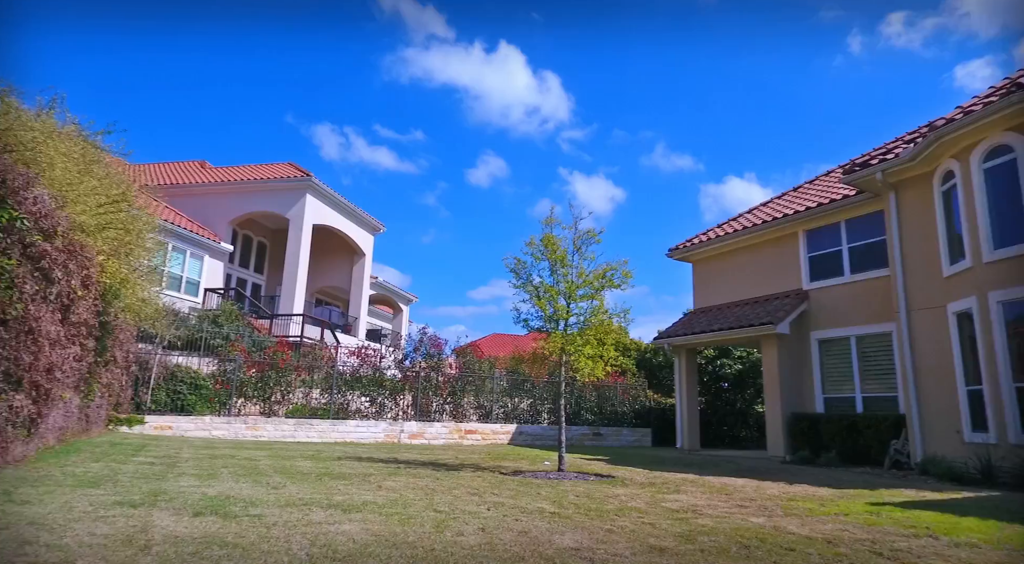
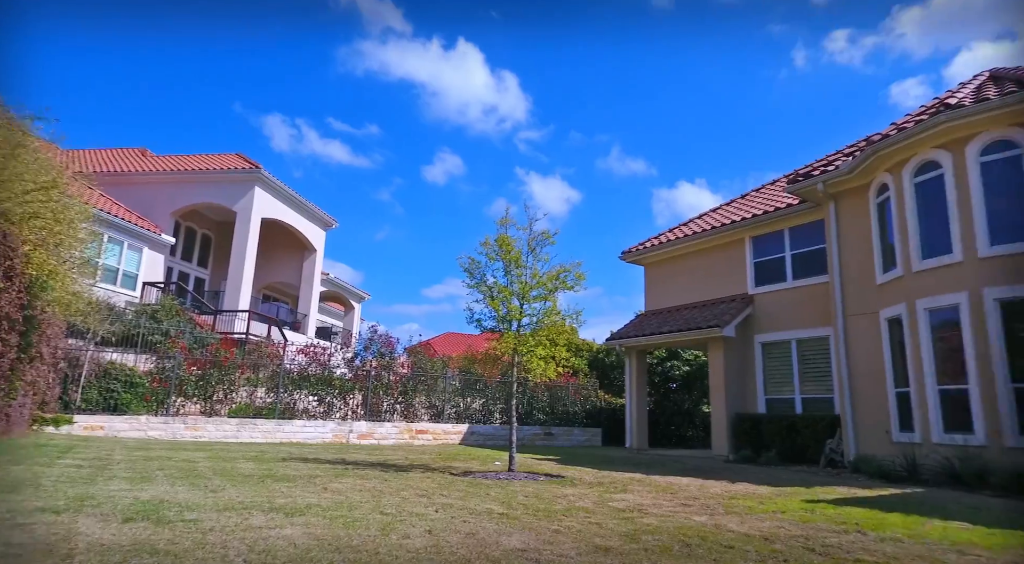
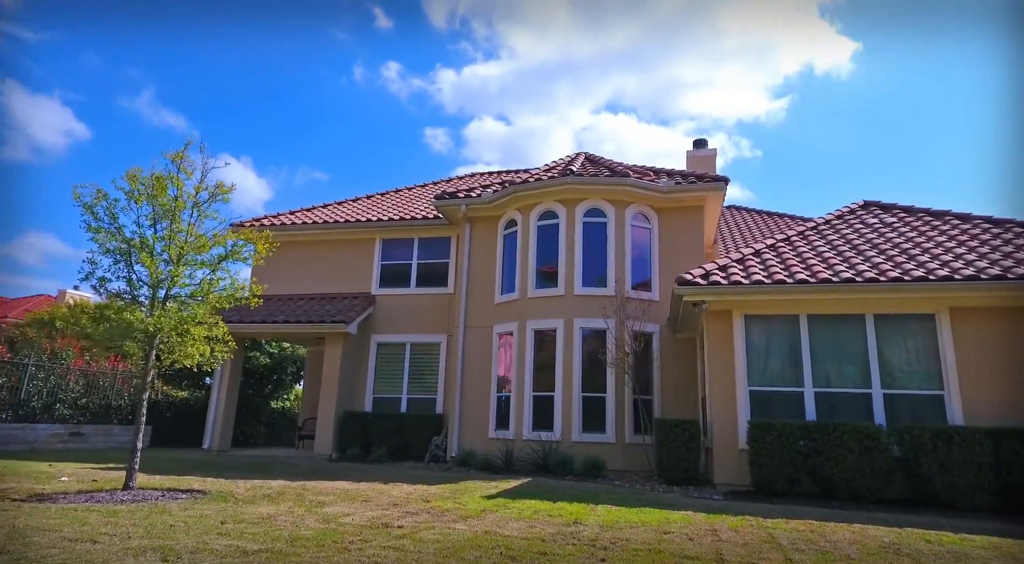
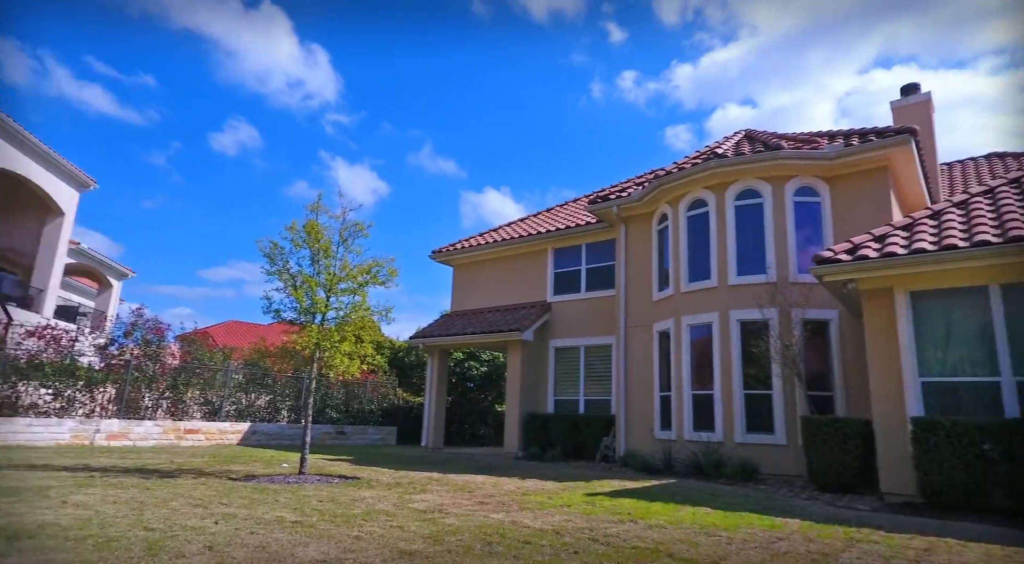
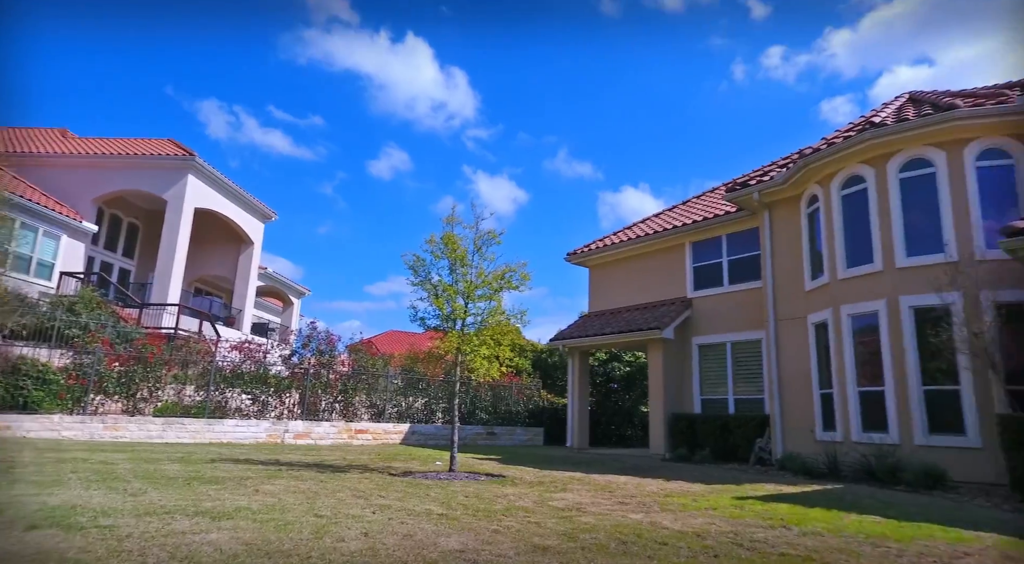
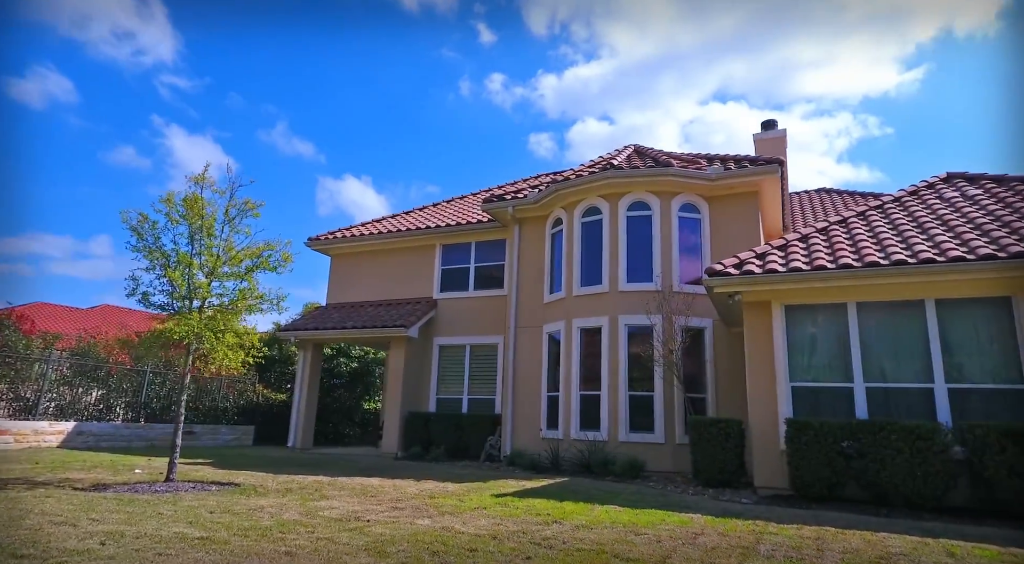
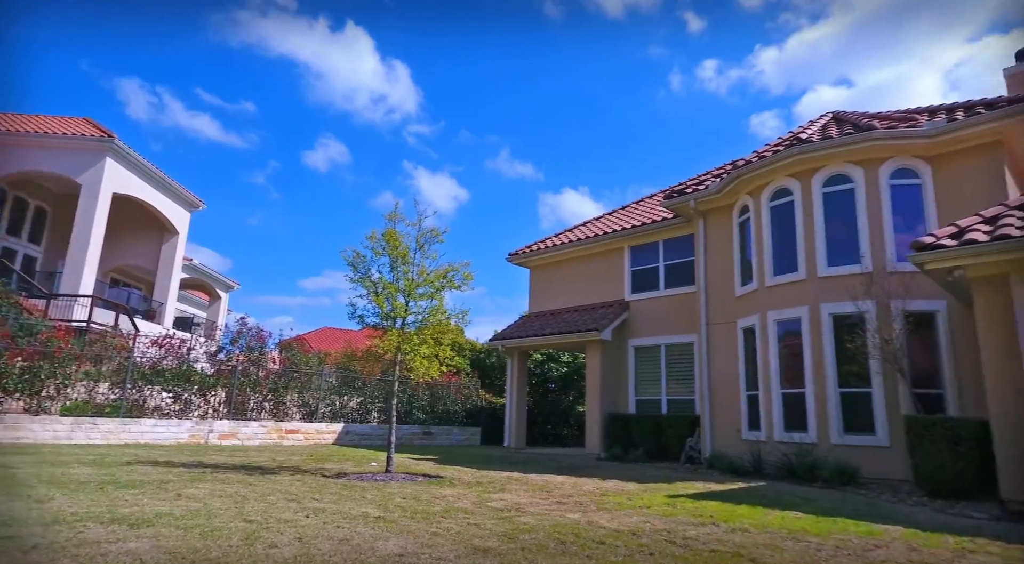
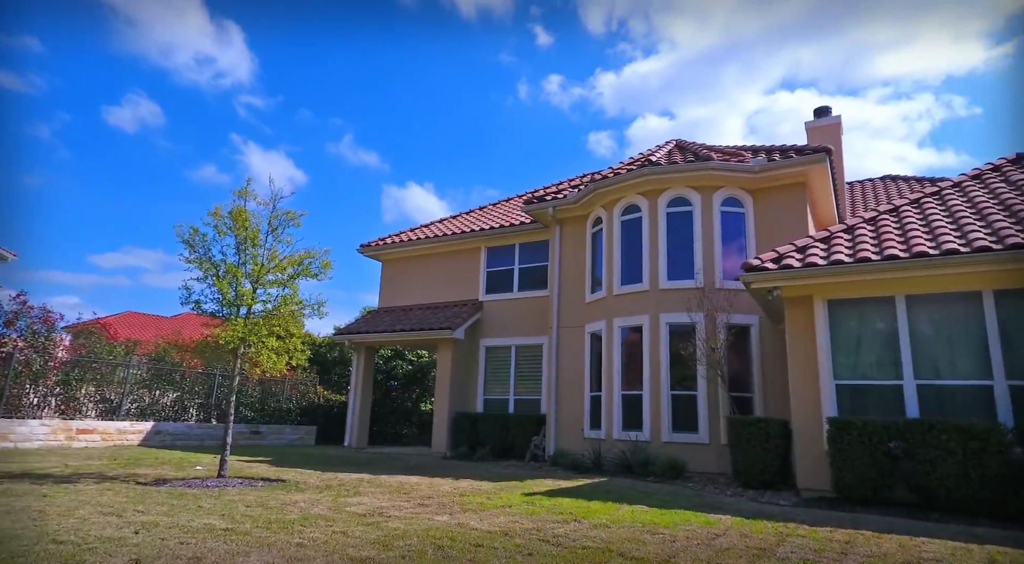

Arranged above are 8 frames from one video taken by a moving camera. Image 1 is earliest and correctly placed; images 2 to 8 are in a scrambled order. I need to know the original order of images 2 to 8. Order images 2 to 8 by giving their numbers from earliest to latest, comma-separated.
2, 5, 7, 4, 8, 6, 3
